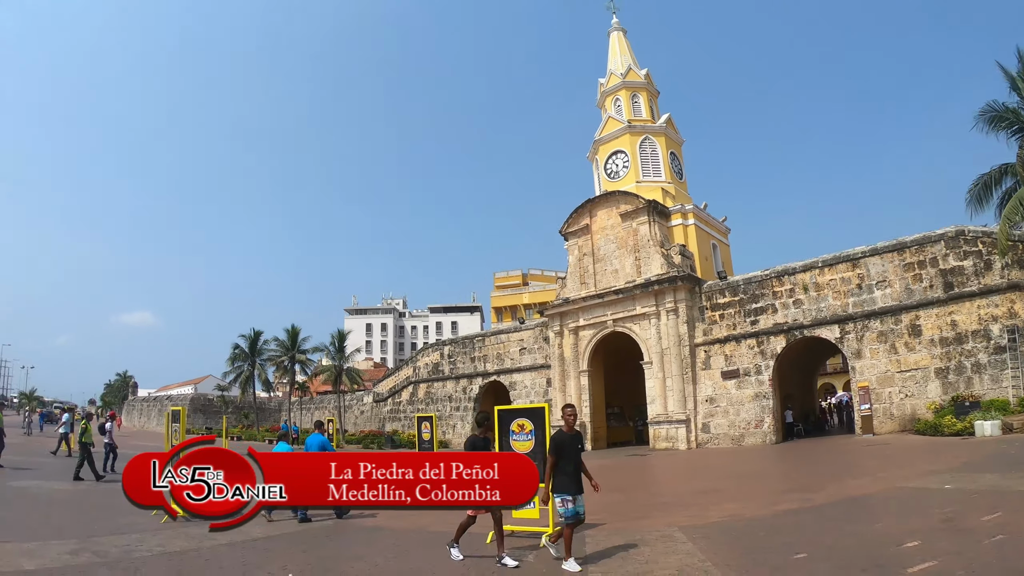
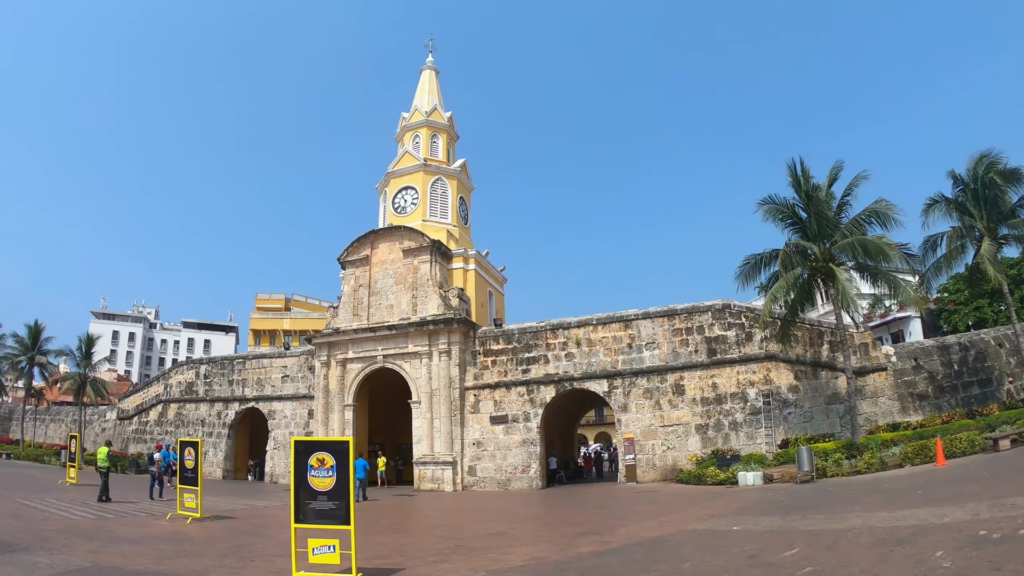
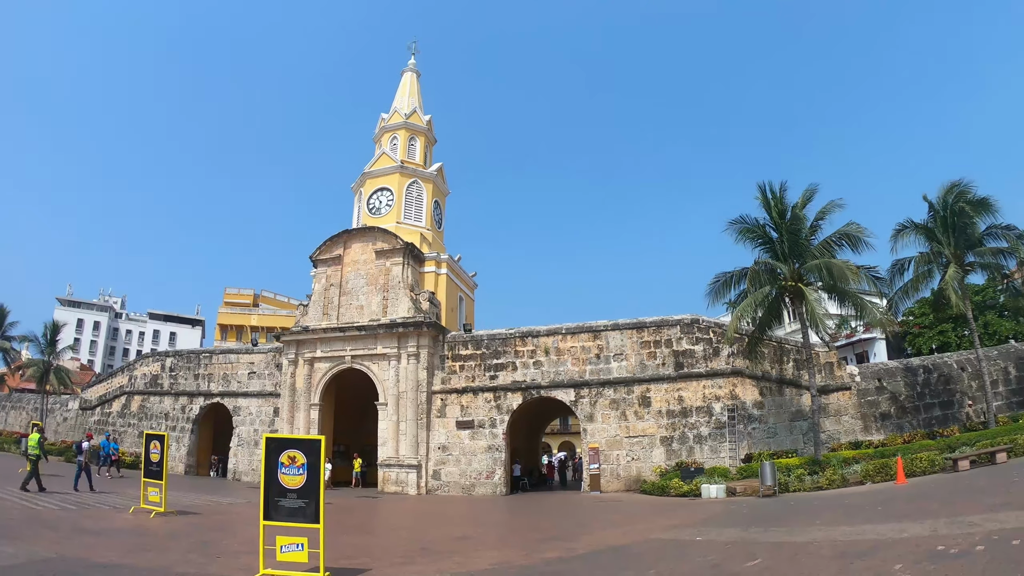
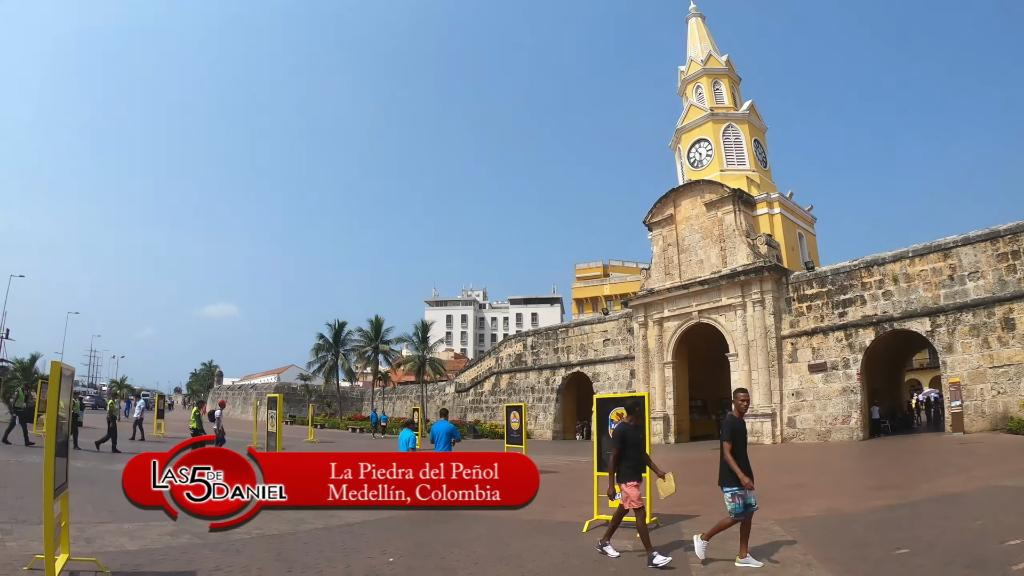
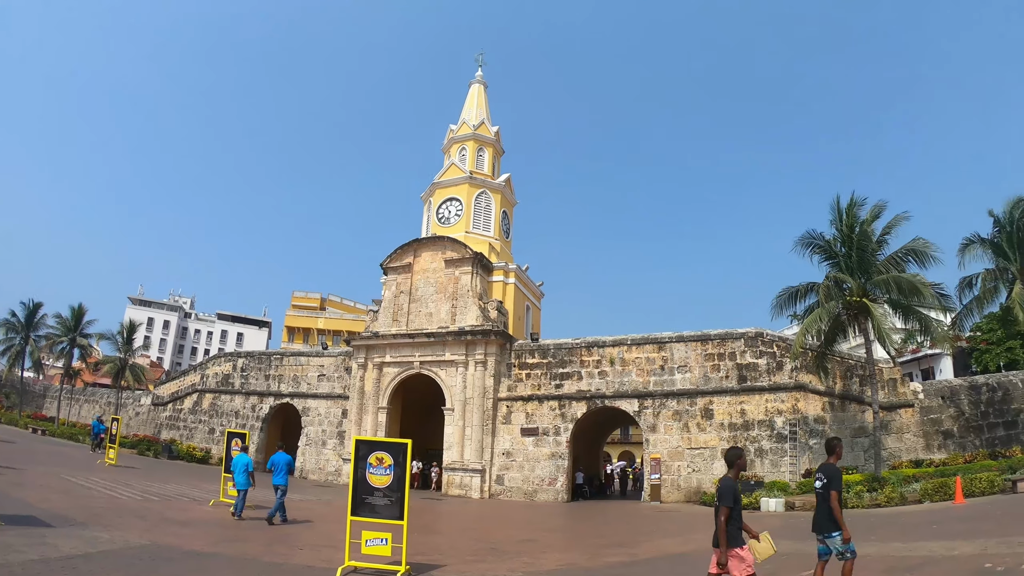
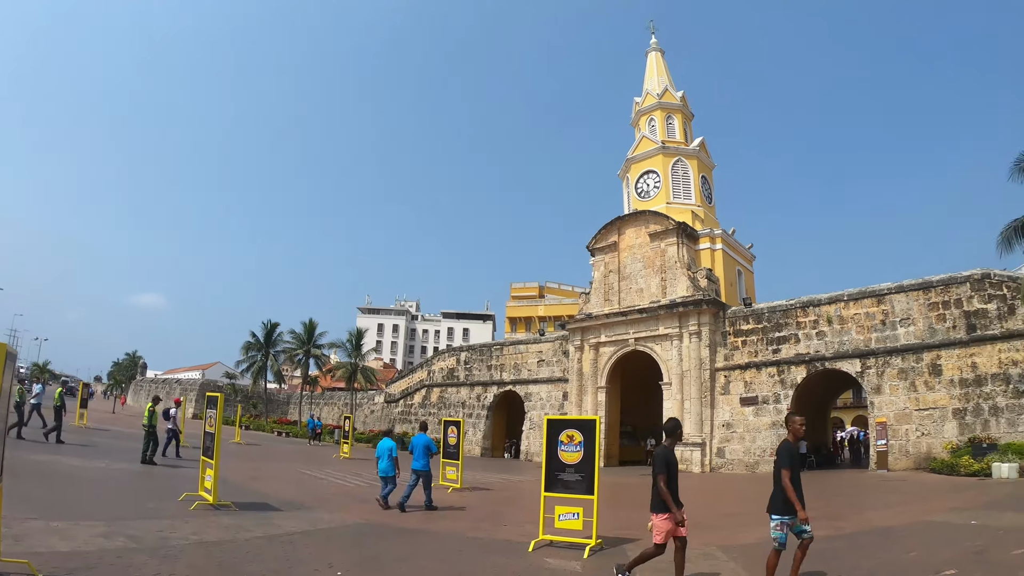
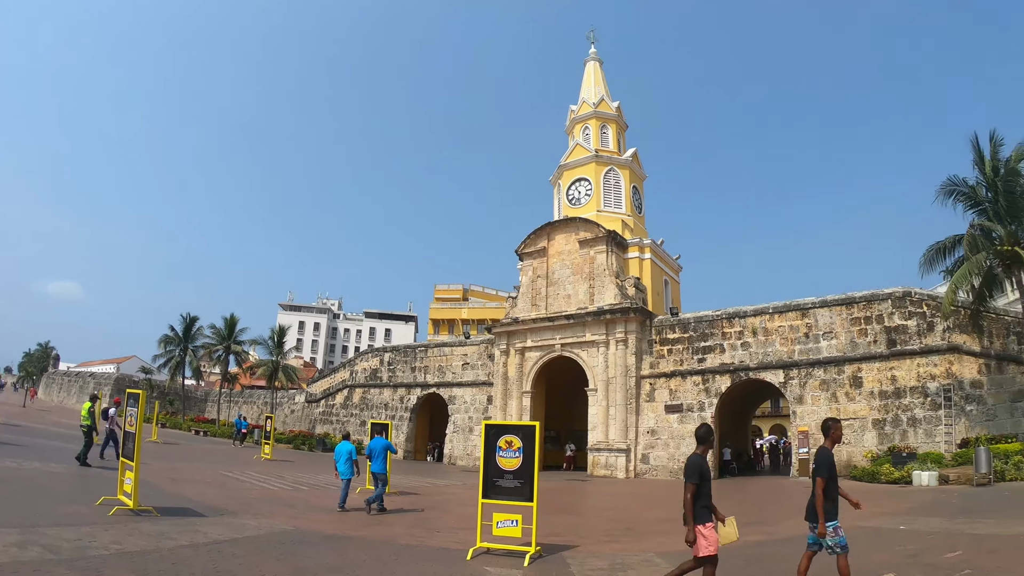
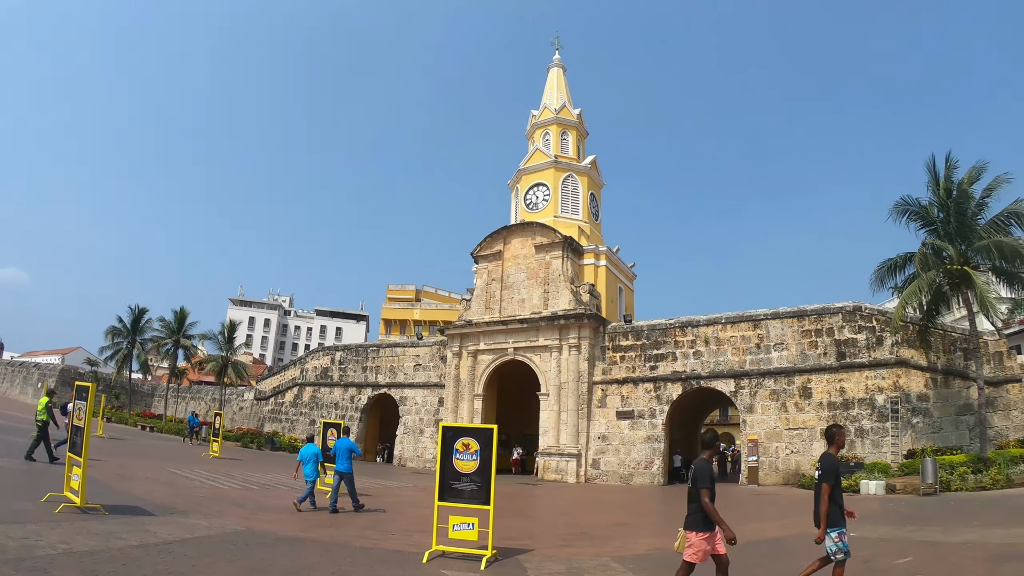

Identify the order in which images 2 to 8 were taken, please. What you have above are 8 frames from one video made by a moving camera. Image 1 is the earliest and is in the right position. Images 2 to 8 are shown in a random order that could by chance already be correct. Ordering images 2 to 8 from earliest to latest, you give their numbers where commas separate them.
4, 6, 7, 8, 5, 3, 2
